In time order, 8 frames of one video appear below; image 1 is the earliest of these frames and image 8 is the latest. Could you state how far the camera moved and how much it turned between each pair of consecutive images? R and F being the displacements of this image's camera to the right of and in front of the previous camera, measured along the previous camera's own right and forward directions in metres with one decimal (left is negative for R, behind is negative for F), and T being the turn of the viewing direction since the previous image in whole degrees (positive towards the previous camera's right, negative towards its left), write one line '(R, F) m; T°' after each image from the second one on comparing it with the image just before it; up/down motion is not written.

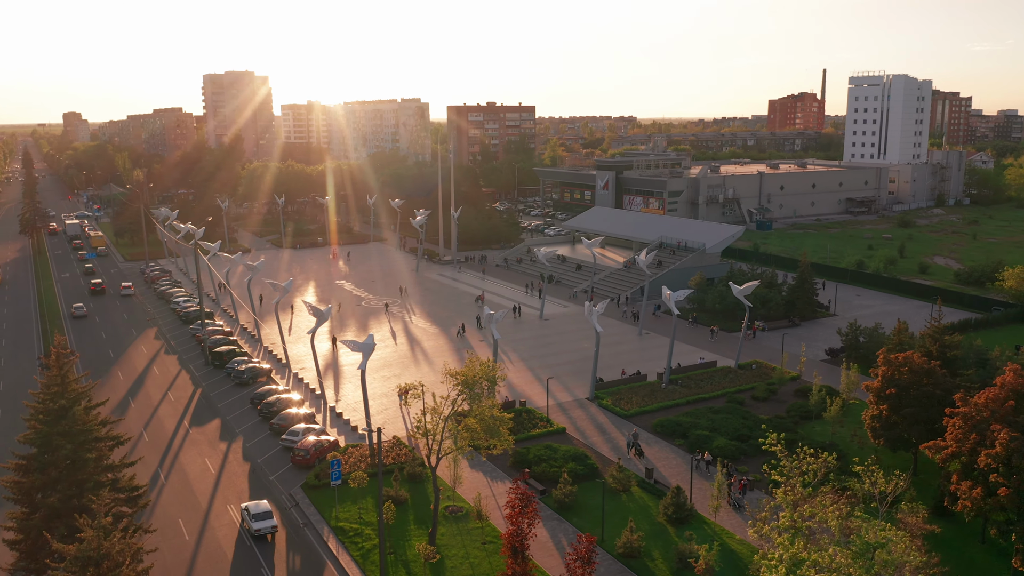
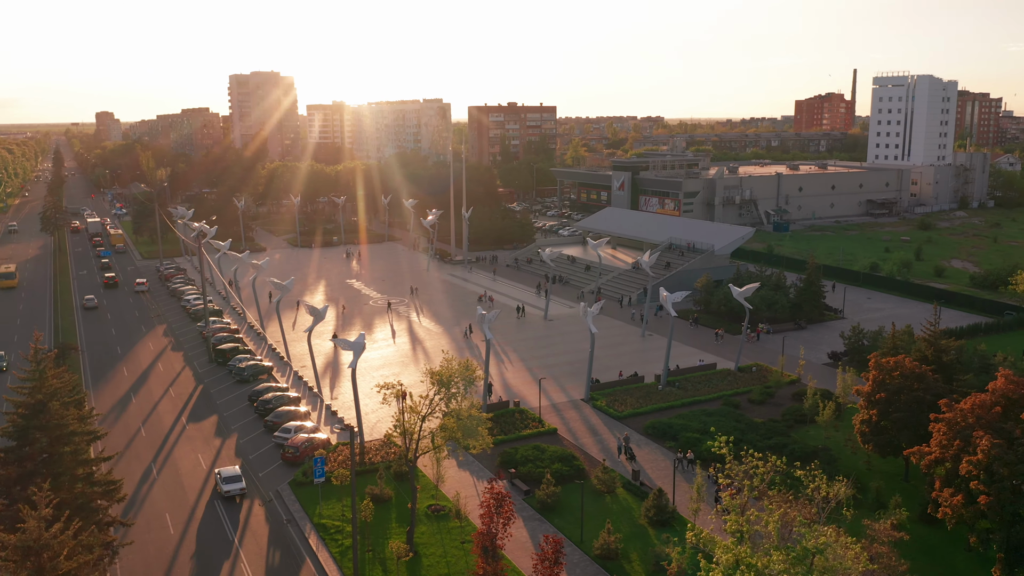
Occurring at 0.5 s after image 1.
(+1.4, 0.0) m; -2°
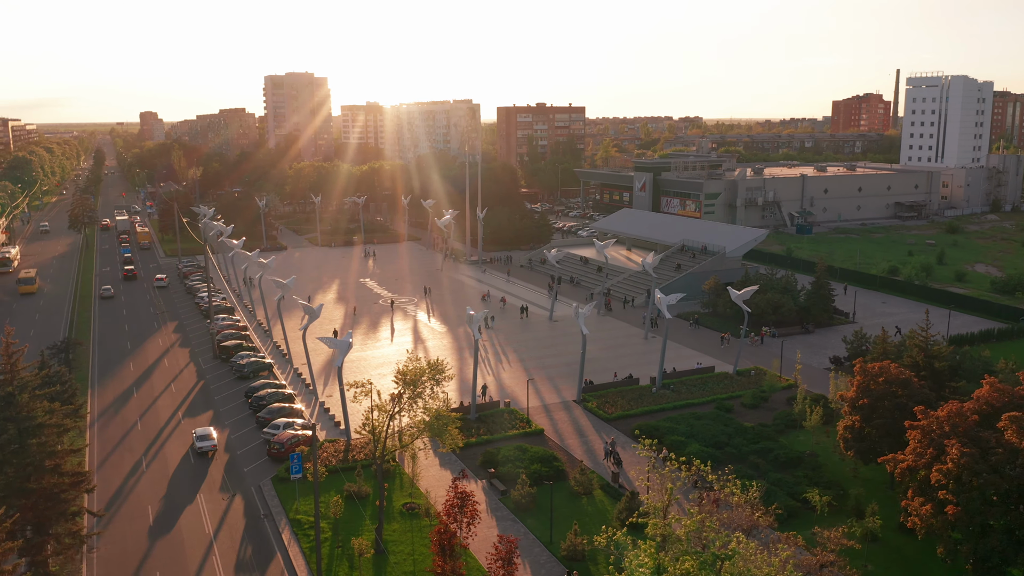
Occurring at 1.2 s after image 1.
(+2.1, 0.0) m; -3°
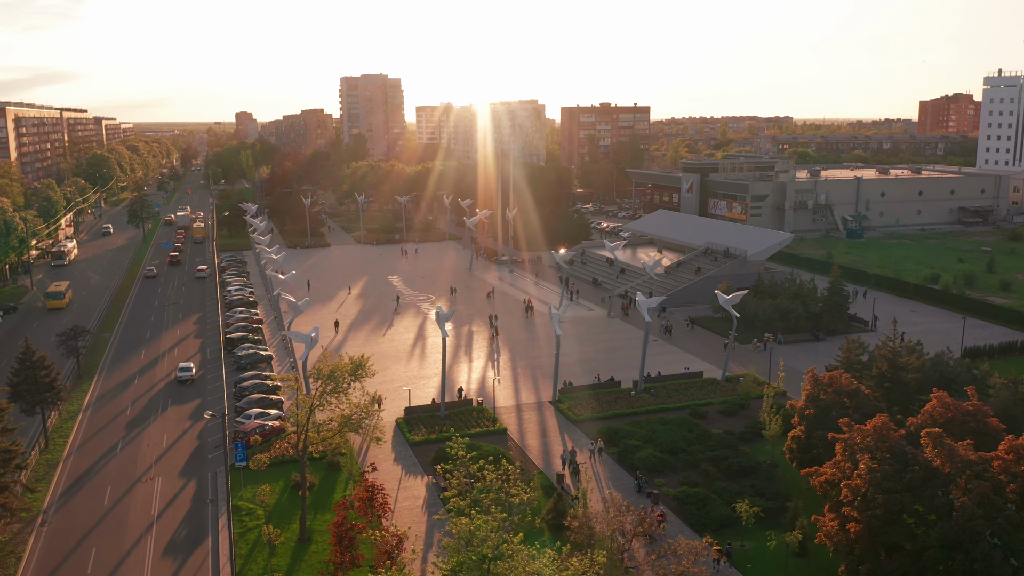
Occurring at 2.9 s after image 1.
(+5.0, +0.1) m; -6°
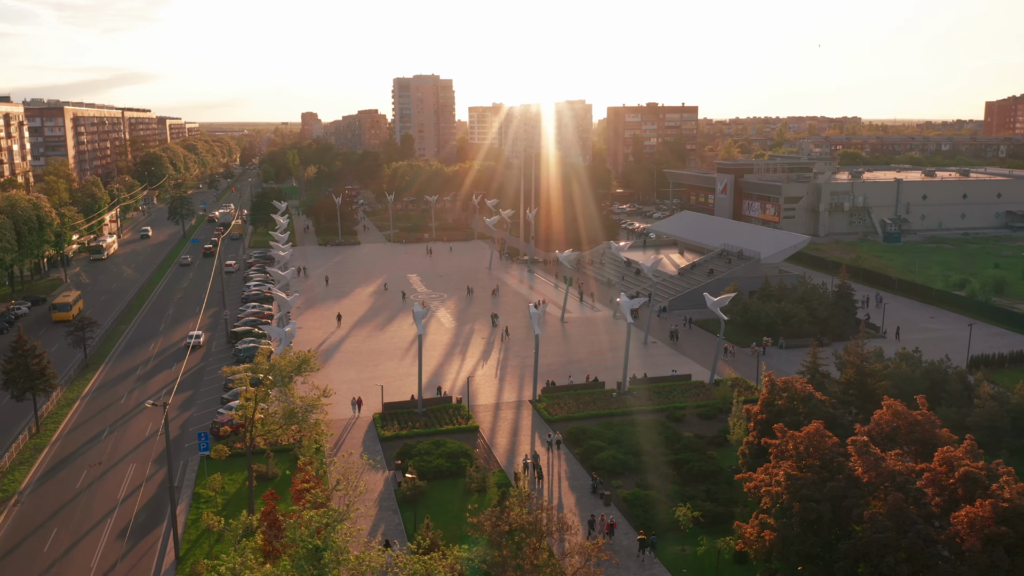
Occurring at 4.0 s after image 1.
(+3.7, 0.0) m; -4°
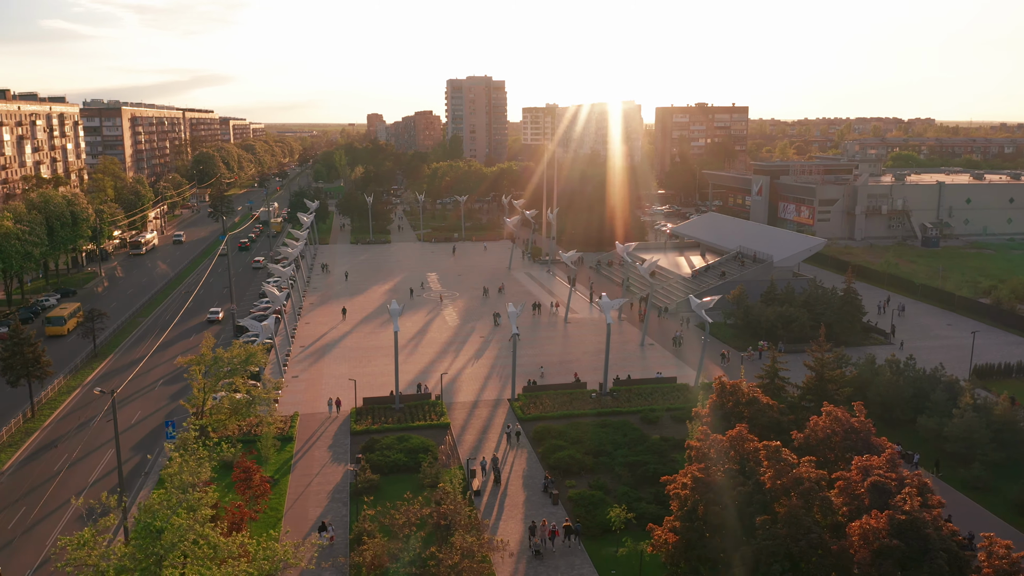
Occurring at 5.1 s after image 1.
(+3.9, 0.0) m; -5°
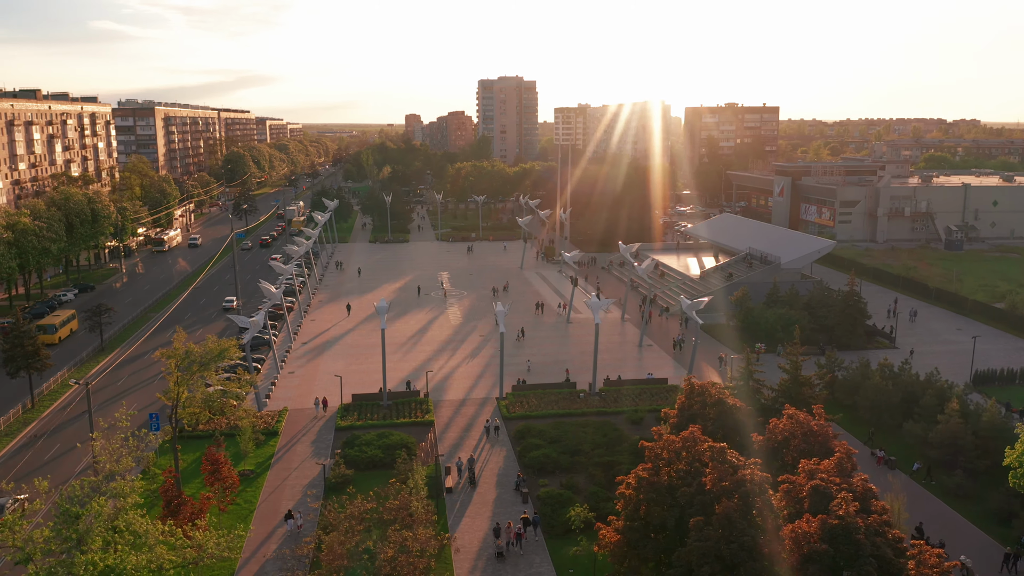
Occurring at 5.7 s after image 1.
(+2.3, -0.1) m; -3°
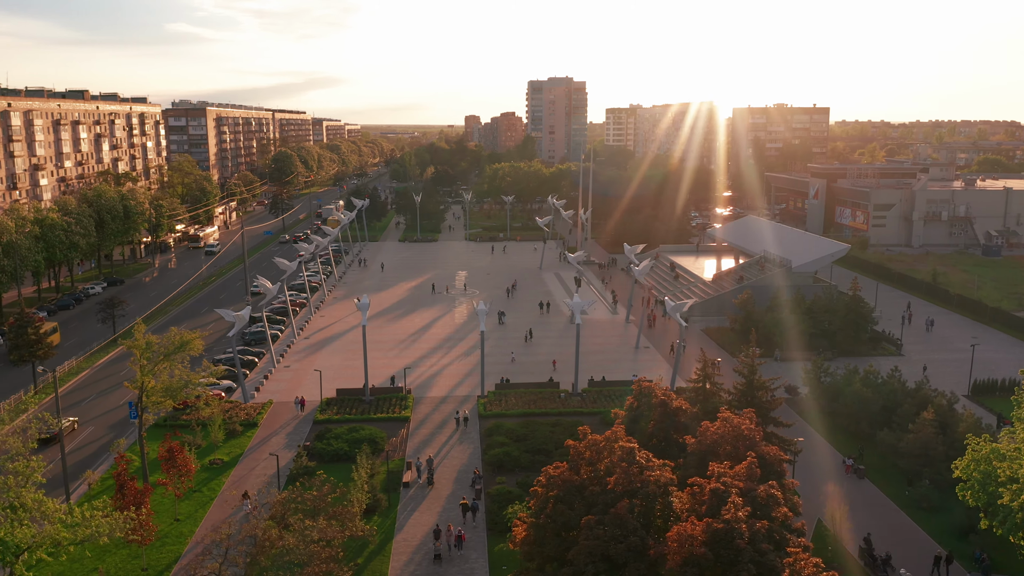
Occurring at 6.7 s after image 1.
(+3.6, -0.1) m; -4°
